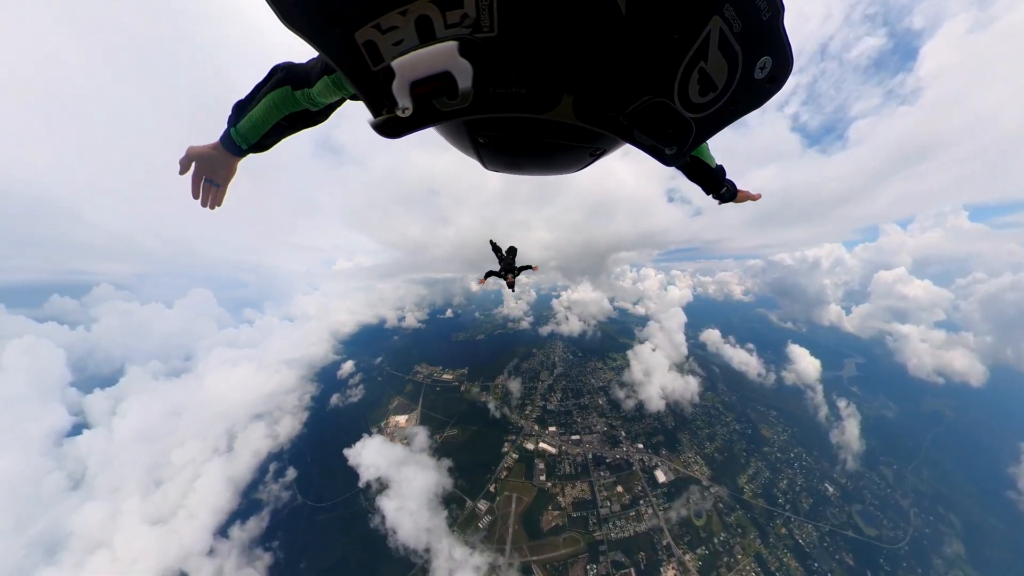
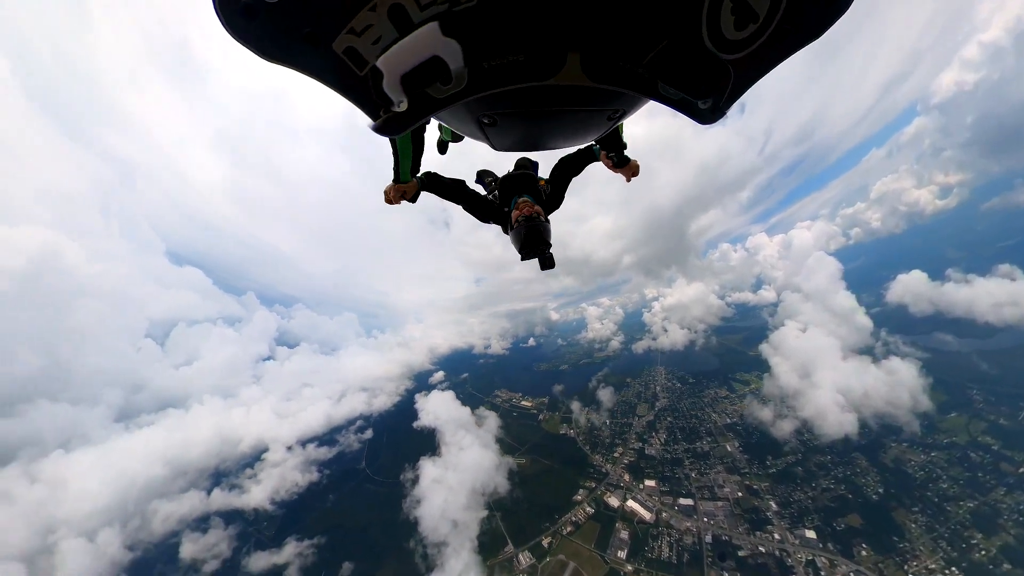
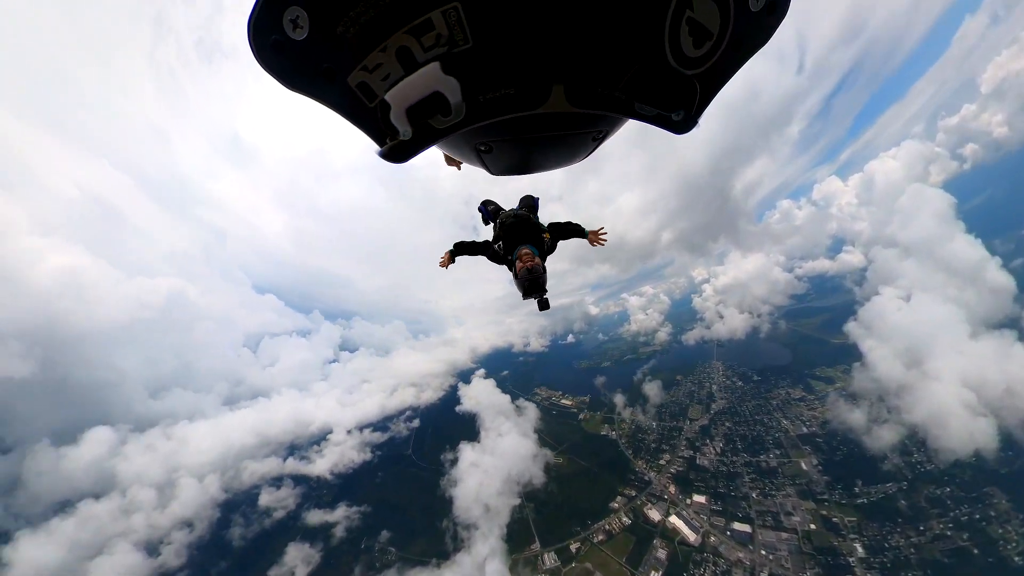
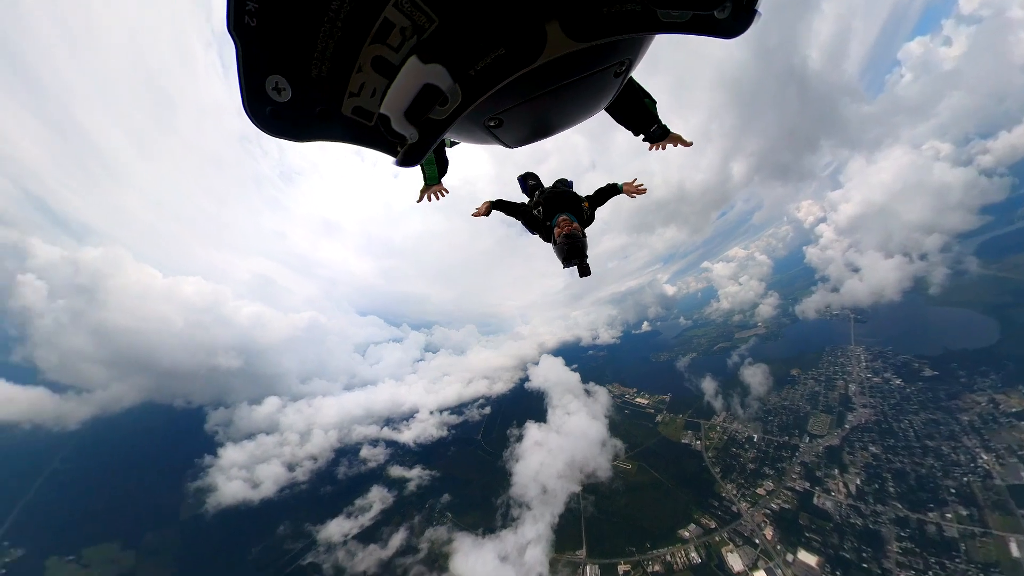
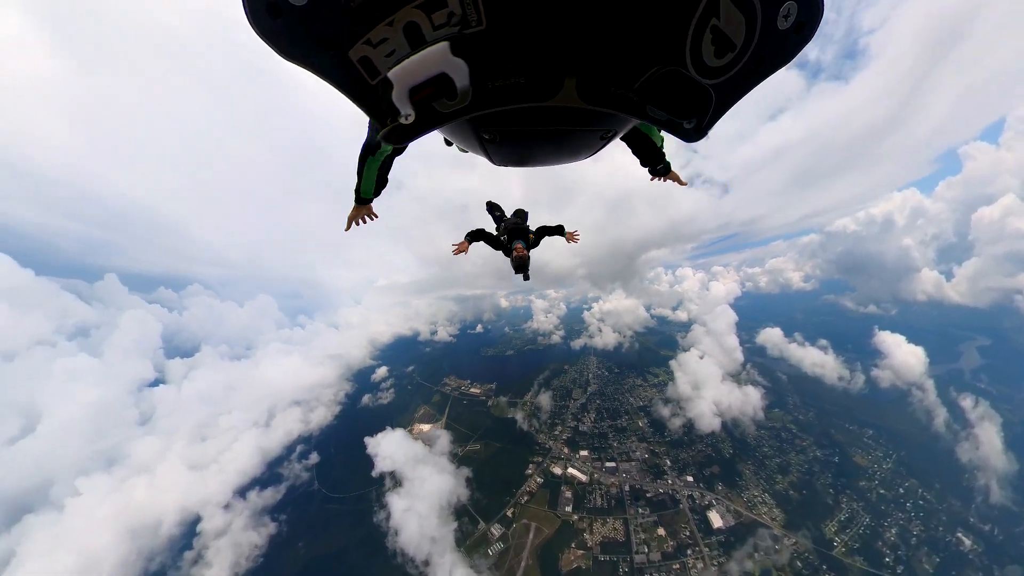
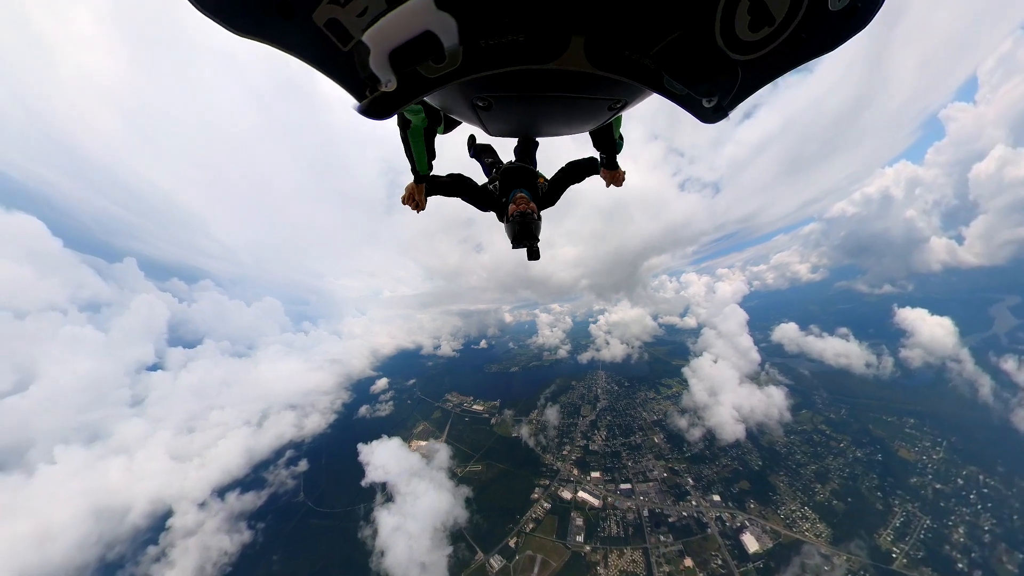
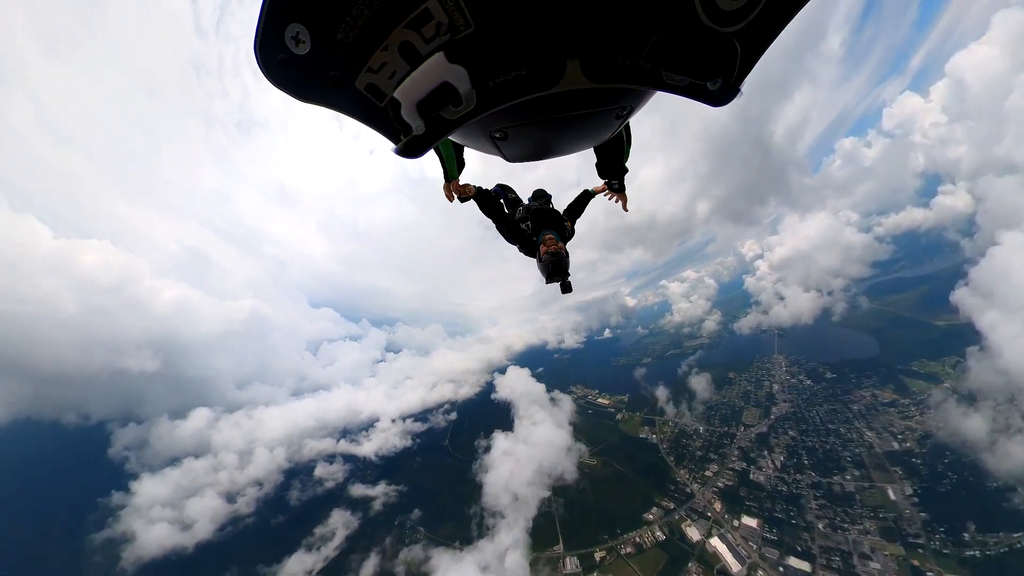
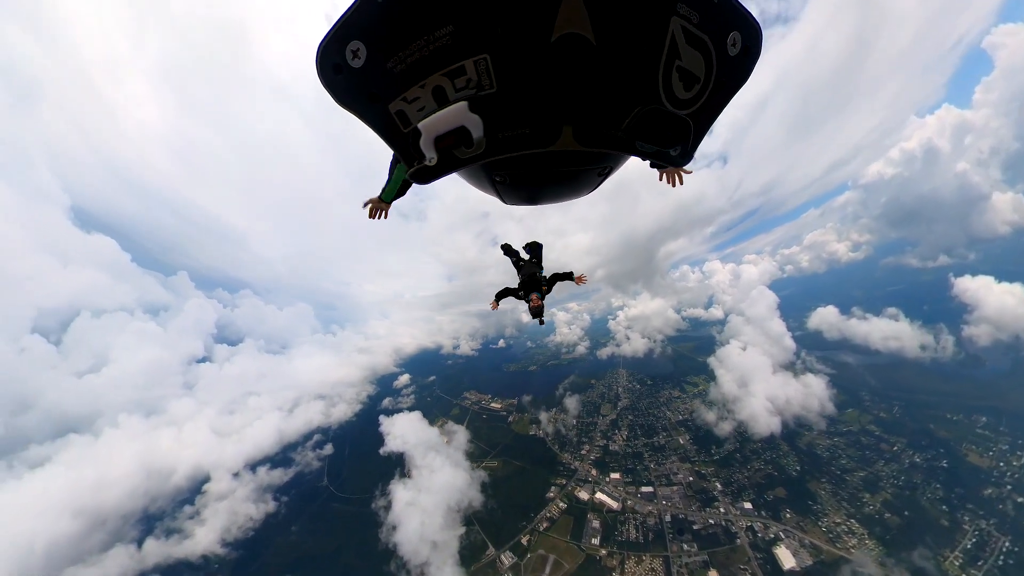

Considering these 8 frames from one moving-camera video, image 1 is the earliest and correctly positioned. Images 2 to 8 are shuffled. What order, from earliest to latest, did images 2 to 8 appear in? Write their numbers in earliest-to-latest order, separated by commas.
5, 6, 8, 2, 3, 7, 4
